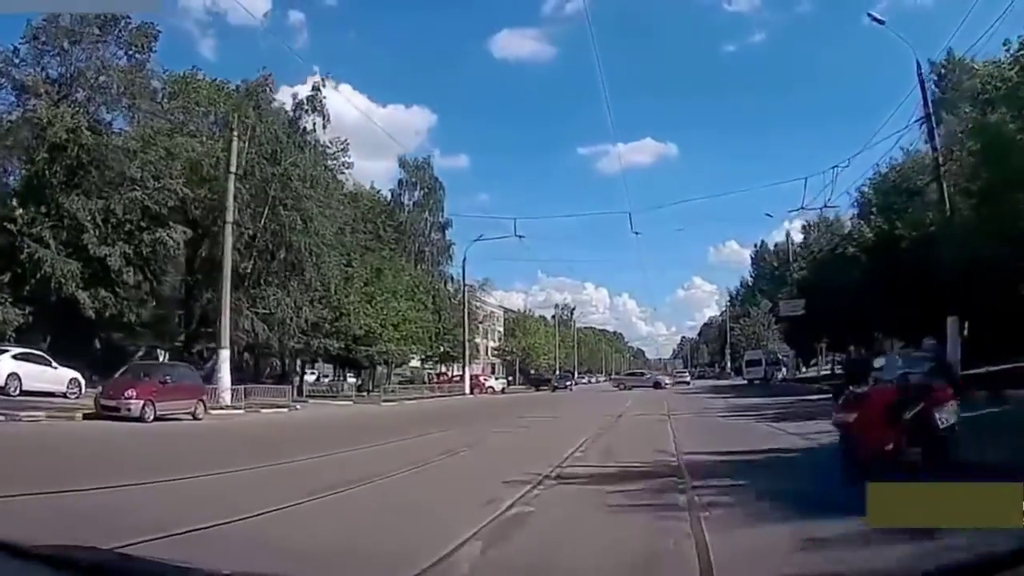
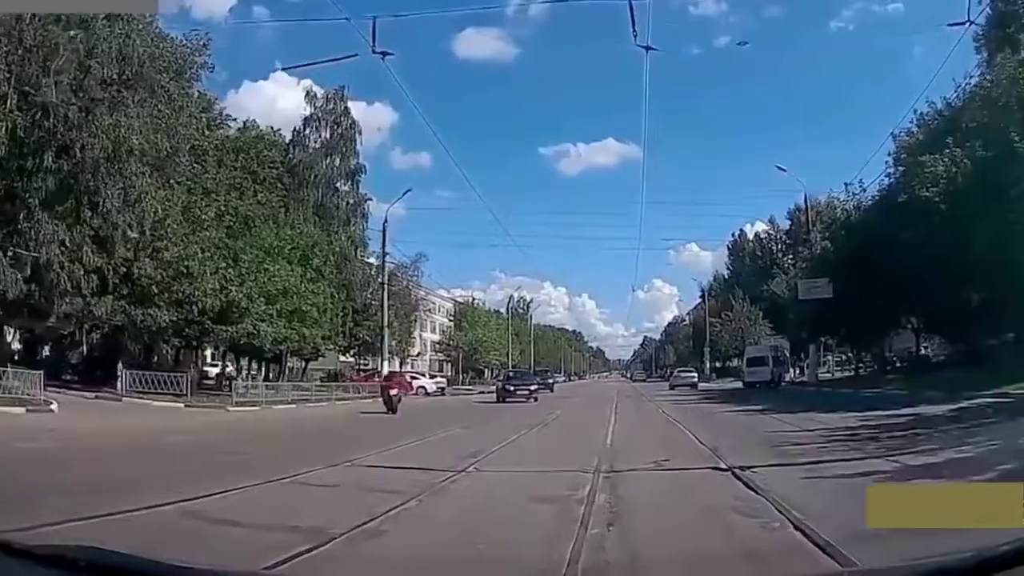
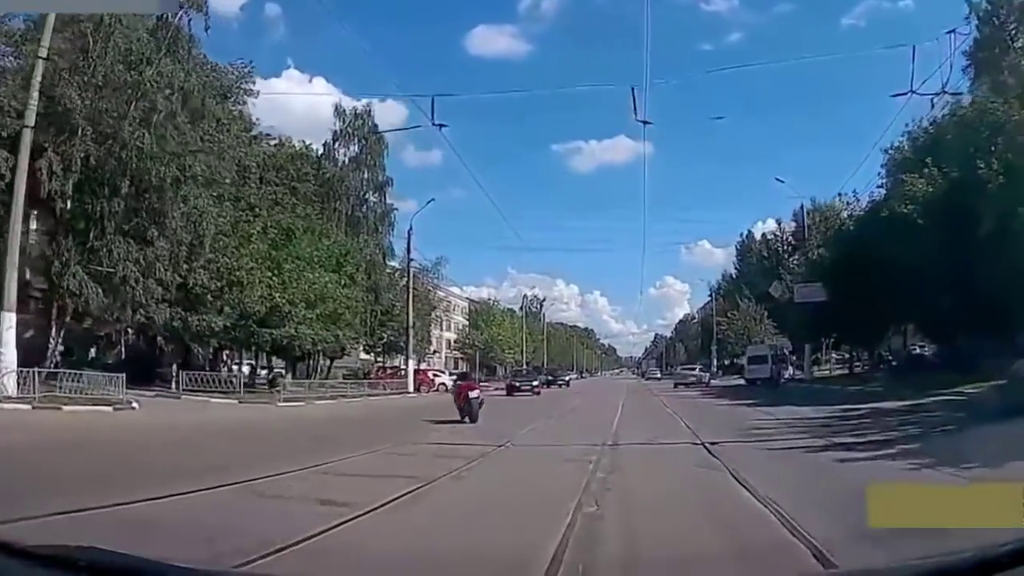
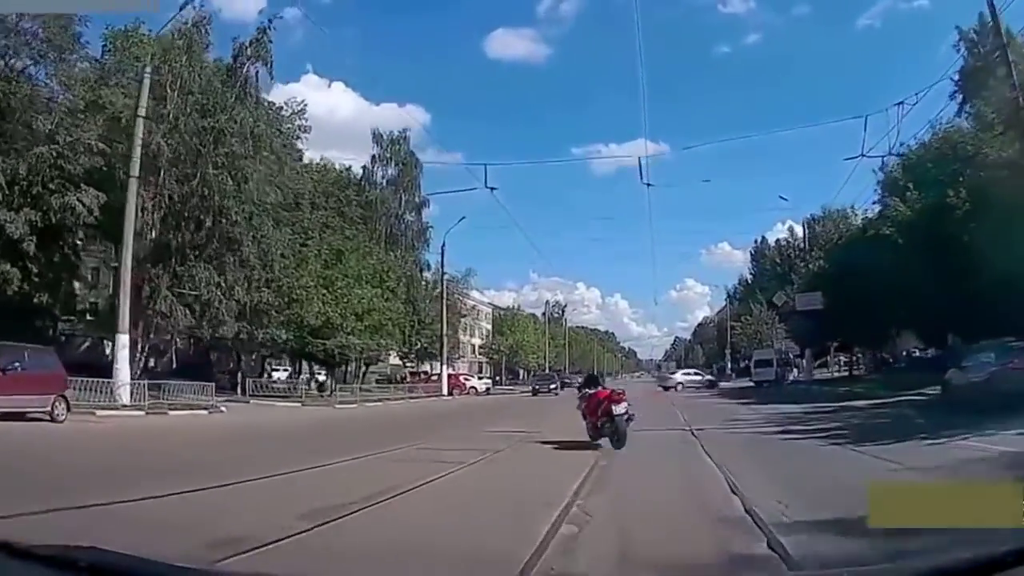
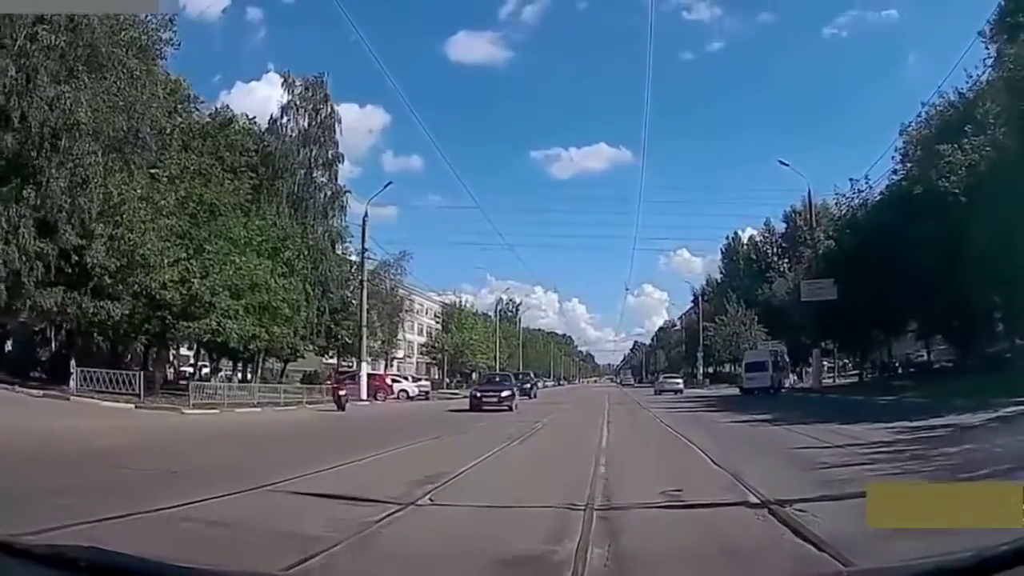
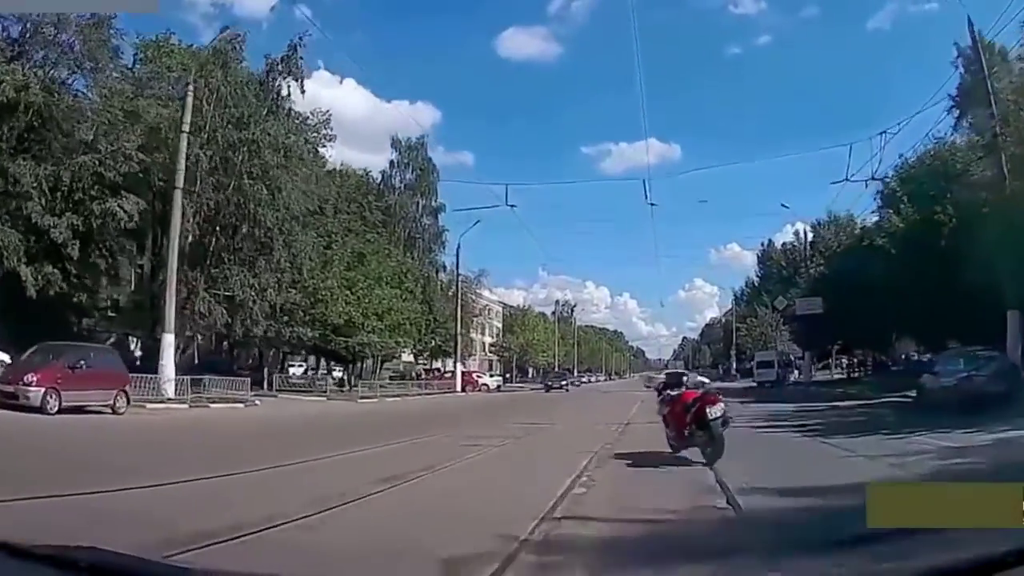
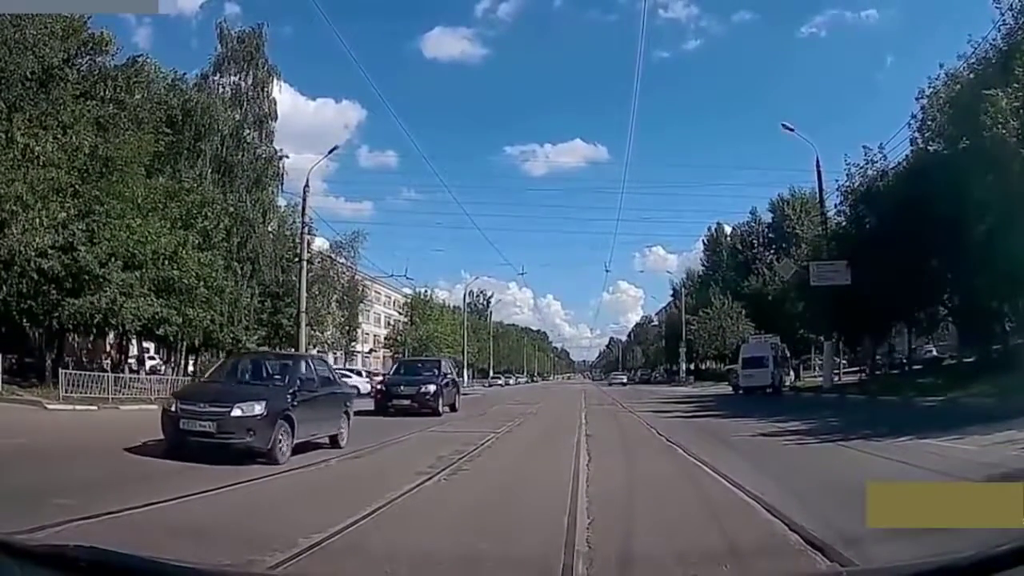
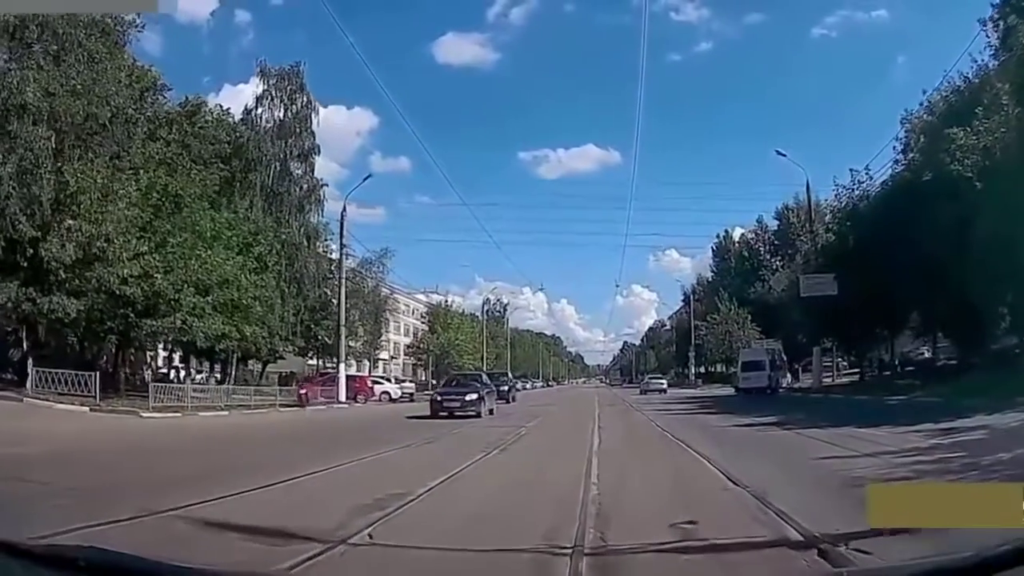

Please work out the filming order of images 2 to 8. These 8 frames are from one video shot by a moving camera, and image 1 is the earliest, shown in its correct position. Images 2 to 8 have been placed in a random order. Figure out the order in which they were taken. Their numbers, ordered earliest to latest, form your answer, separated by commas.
6, 4, 3, 2, 5, 8, 7
